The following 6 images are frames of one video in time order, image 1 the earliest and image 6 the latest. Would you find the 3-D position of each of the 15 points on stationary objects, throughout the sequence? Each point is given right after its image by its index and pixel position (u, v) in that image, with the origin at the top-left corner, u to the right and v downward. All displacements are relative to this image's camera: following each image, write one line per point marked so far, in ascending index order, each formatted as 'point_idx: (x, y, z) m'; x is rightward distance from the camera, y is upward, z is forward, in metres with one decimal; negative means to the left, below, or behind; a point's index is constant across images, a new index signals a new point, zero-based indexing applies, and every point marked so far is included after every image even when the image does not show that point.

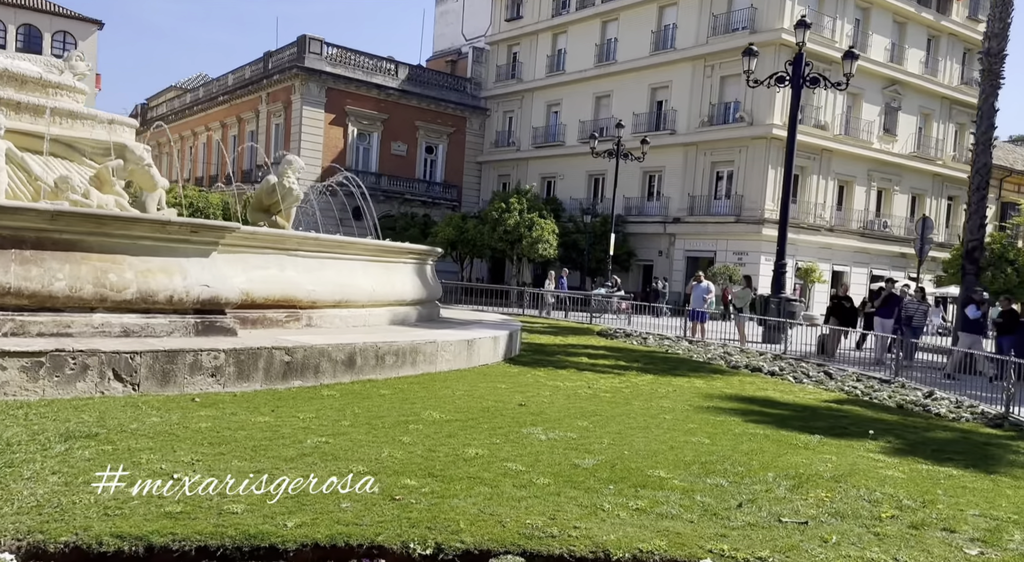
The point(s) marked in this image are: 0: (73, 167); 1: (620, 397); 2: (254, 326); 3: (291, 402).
0: (-5.7, +1.4, +11.7) m
1: (+1.0, -1.1, +8.3) m
2: (-2.2, -0.4, +7.8) m
3: (-1.5, -0.8, +6.4) m
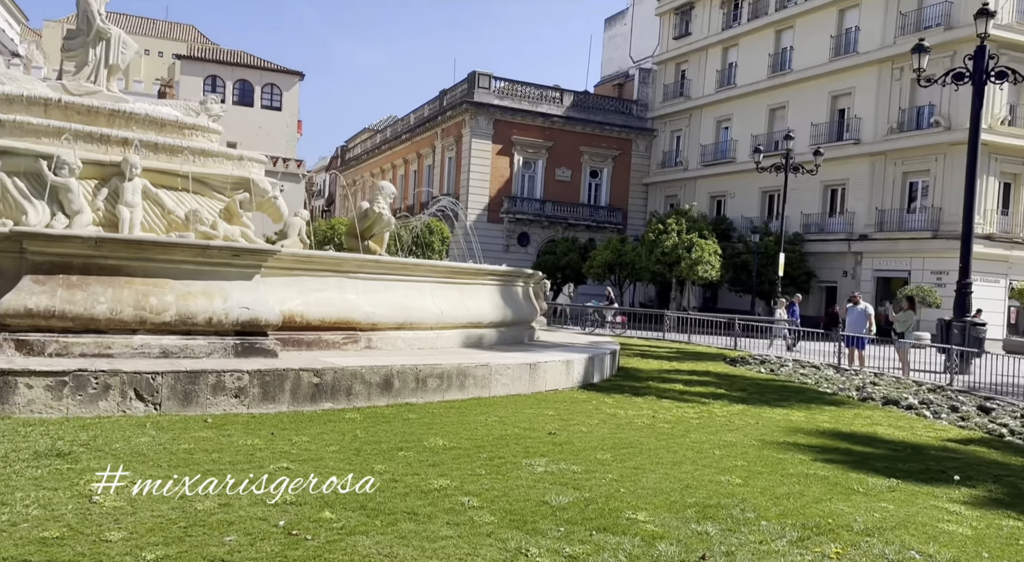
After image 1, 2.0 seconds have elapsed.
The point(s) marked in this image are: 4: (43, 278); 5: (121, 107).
0: (-4.3, +1.1, +12.4) m
1: (+1.4, -1.2, +7.5) m
2: (-1.8, -0.6, +7.8) m
3: (-1.4, -1.0, +6.2) m
4: (-3.3, 0.0, +6.5) m
5: (-5.2, +2.3, +12.1) m
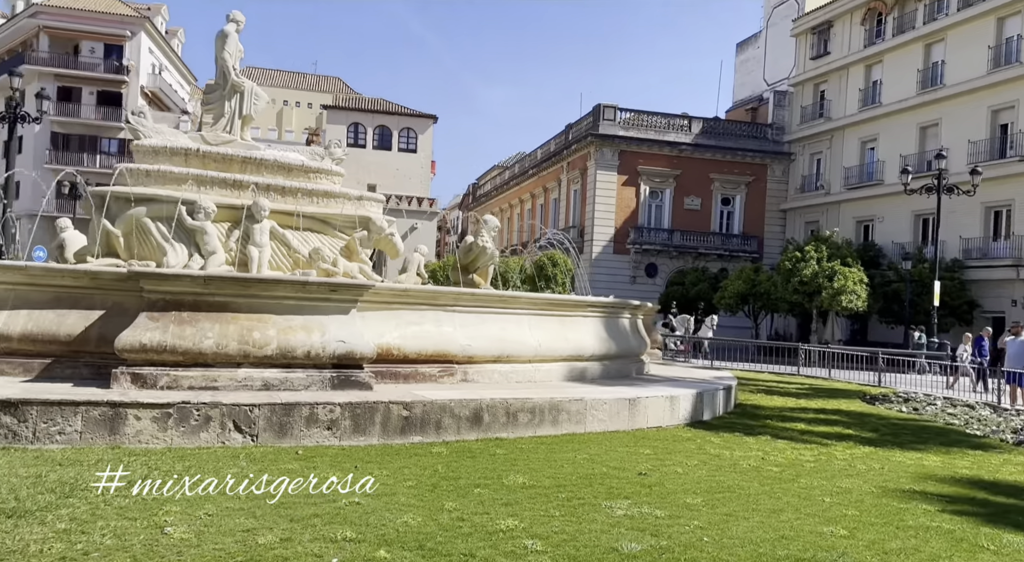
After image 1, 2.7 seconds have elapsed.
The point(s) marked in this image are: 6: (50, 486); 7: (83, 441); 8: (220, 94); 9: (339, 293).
0: (-2.7, +0.6, +12.9) m
1: (+2.2, -1.5, +7.0) m
2: (-1.0, -0.9, +7.9) m
3: (-0.8, -1.2, +6.2) m
4: (-2.7, -0.2, +6.8) m
5: (-3.7, +1.8, +12.8) m
6: (-2.5, -1.1, +5.0) m
7: (-2.8, -1.1, +6.0) m
8: (-4.3, +2.7, +13.3) m
9: (-1.4, -0.1, +7.2) m
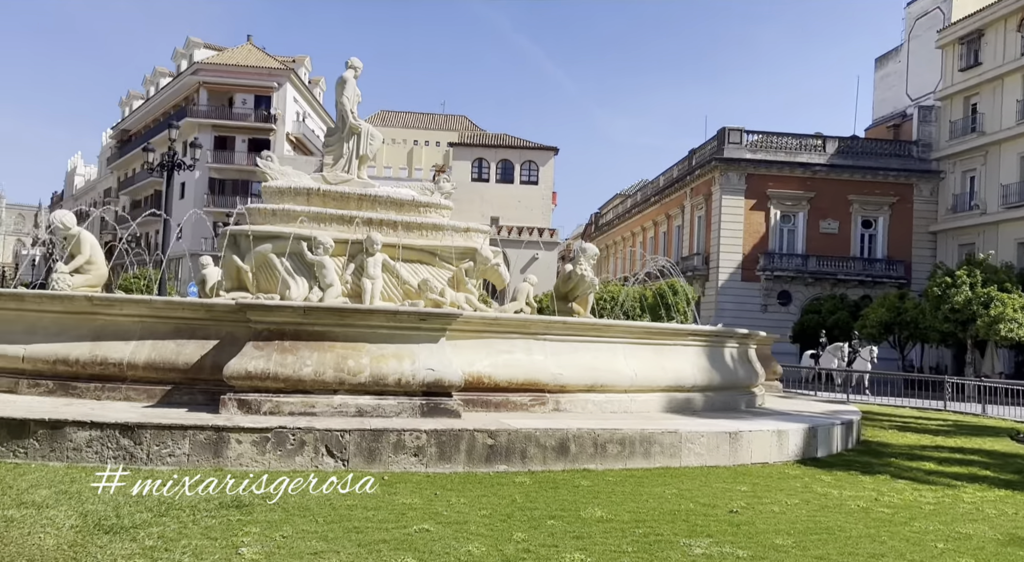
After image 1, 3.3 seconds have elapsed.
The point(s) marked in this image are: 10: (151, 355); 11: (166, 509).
0: (-1.1, +0.1, +13.2) m
1: (+2.8, -1.7, +6.6) m
2: (-0.2, -1.1, +7.9) m
3: (-0.3, -1.4, +6.2) m
4: (-2.0, -0.5, +7.2) m
5: (-2.1, +1.3, +13.3) m
6: (-2.1, -1.3, +5.3) m
7: (-2.2, -1.3, +6.3) m
8: (-2.7, +2.2, +13.9) m
9: (-0.7, -0.3, +7.4) m
10: (-3.0, -0.6, +7.5) m
11: (-2.0, -1.3, +5.2) m
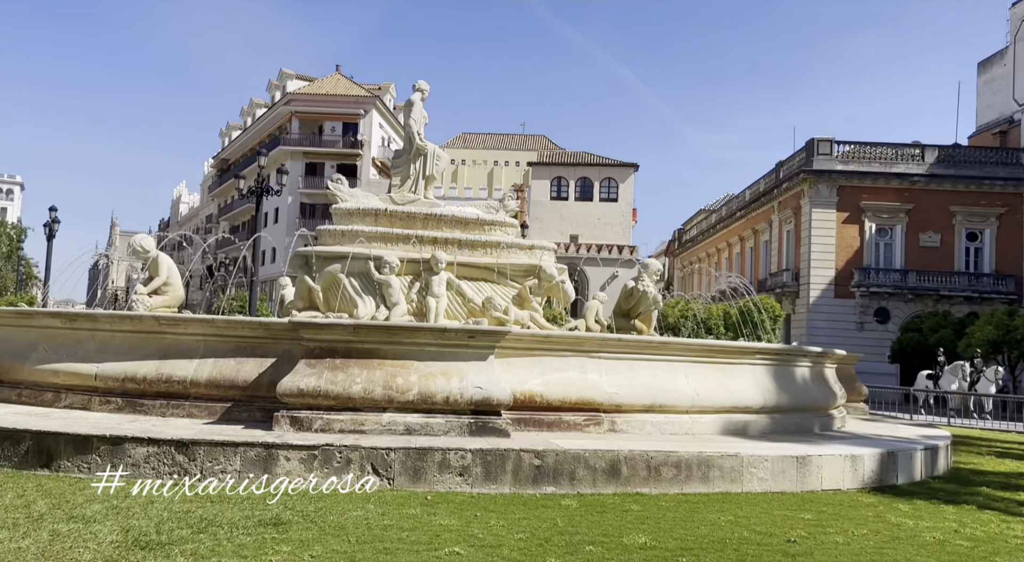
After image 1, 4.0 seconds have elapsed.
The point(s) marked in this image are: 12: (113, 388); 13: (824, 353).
0: (-0.1, -0.1, +13.1) m
1: (+3.1, -1.7, +6.1) m
2: (+0.3, -1.3, +7.7) m
3: (0.0, -1.5, +6.1) m
4: (-1.6, -0.6, +7.2) m
5: (-1.2, +1.0, +13.3) m
6: (-1.9, -1.4, +5.3) m
7: (-1.9, -1.4, +6.4) m
8: (-1.7, +1.9, +14.0) m
9: (-0.3, -0.5, +7.3) m
10: (-2.5, -0.8, +7.6) m
11: (-1.8, -1.4, +5.2) m
12: (-3.5, -0.9, +7.9) m
13: (+3.4, -0.8, +9.8) m
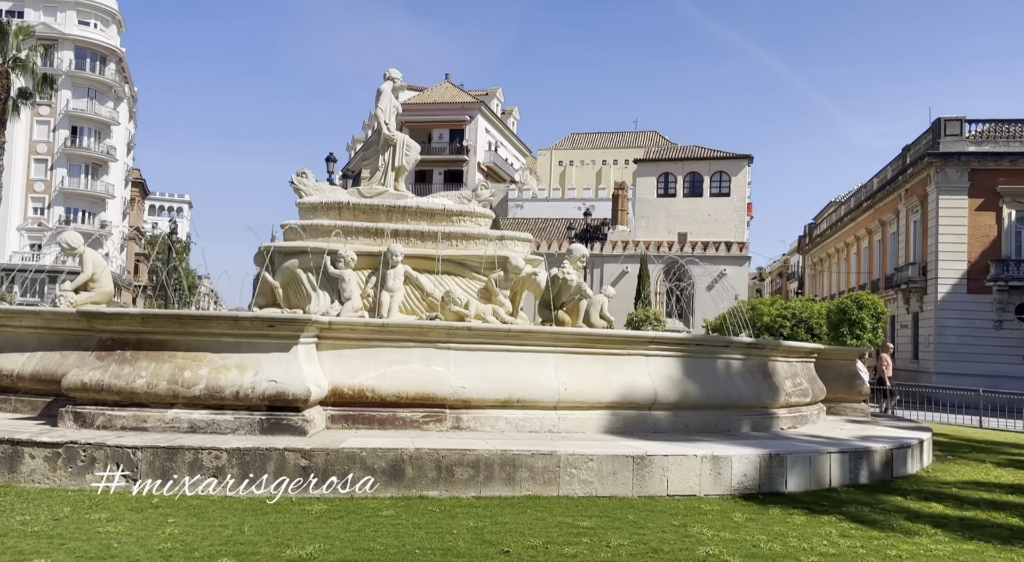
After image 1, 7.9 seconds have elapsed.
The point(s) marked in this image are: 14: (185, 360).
0: (-0.6, 0.0, +12.3) m
1: (+1.5, -1.5, +4.9) m
2: (-1.1, -1.1, +7.0) m
3: (-1.6, -1.4, +5.4) m
4: (-3.0, -0.5, +6.8) m
5: (-1.6, +1.1, +12.7) m
6: (-3.7, -1.3, +5.0) m
7: (-3.5, -1.3, +6.0) m
8: (-2.0, +2.0, +13.5) m
9: (-1.7, -0.3, +6.6) m
10: (-3.9, -0.7, +7.3) m
11: (-3.5, -1.3, +4.8) m
12: (-4.8, -0.9, +7.8) m
13: (+2.4, -0.6, +8.5) m
14: (-2.4, -0.6, +6.7) m
